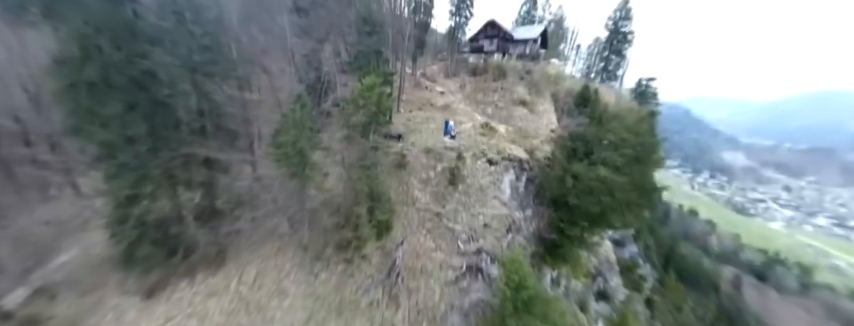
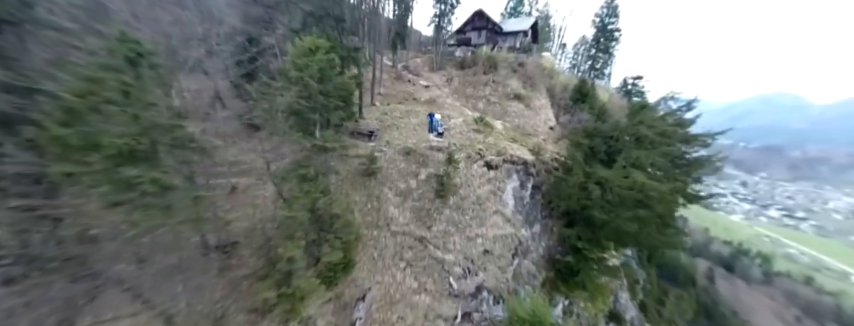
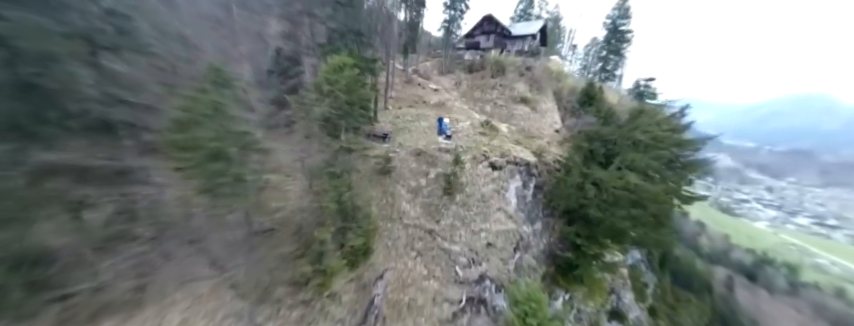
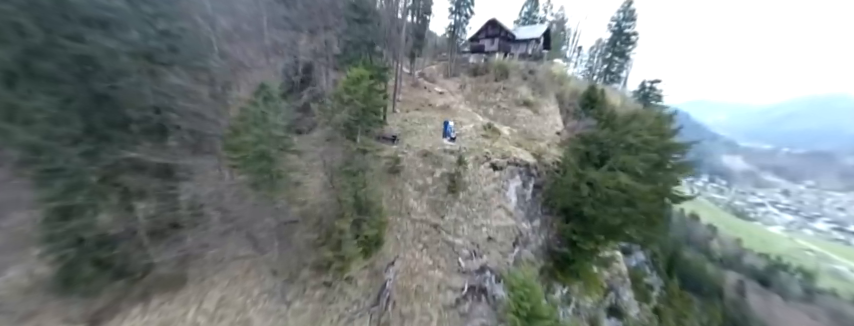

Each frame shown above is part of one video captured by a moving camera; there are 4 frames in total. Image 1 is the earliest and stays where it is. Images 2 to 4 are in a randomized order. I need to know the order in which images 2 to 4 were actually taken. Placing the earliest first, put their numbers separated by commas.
4, 3, 2
